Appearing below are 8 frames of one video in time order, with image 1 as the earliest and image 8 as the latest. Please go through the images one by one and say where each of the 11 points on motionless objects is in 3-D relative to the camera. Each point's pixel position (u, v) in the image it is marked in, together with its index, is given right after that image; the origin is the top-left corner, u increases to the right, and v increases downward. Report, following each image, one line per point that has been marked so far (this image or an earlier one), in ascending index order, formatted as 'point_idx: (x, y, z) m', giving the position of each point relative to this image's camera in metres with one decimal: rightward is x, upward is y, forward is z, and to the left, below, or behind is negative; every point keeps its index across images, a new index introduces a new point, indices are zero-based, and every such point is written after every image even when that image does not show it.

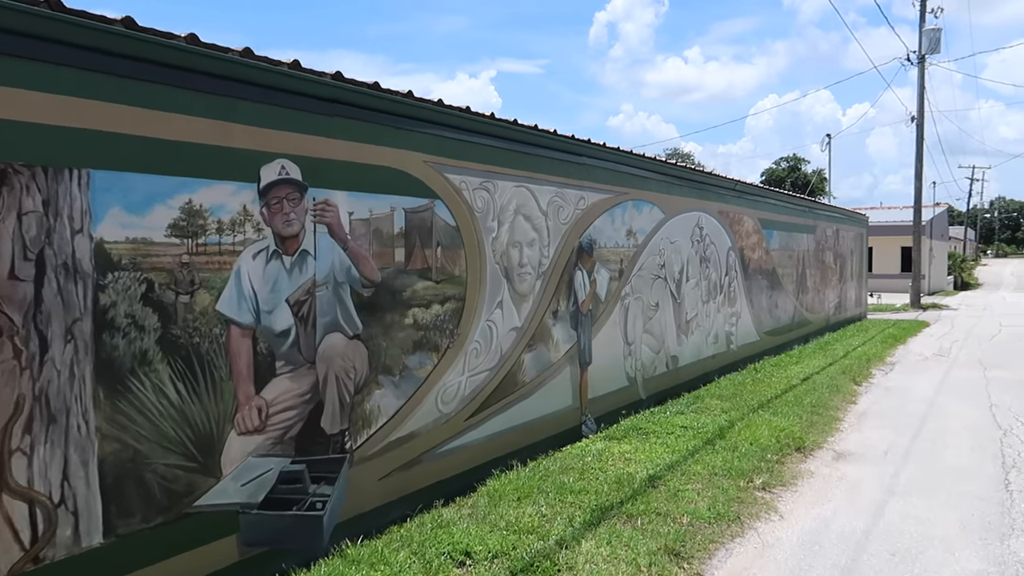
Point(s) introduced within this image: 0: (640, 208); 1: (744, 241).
0: (+1.3, +0.8, +8.0) m
1: (+3.4, +0.7, +11.1) m
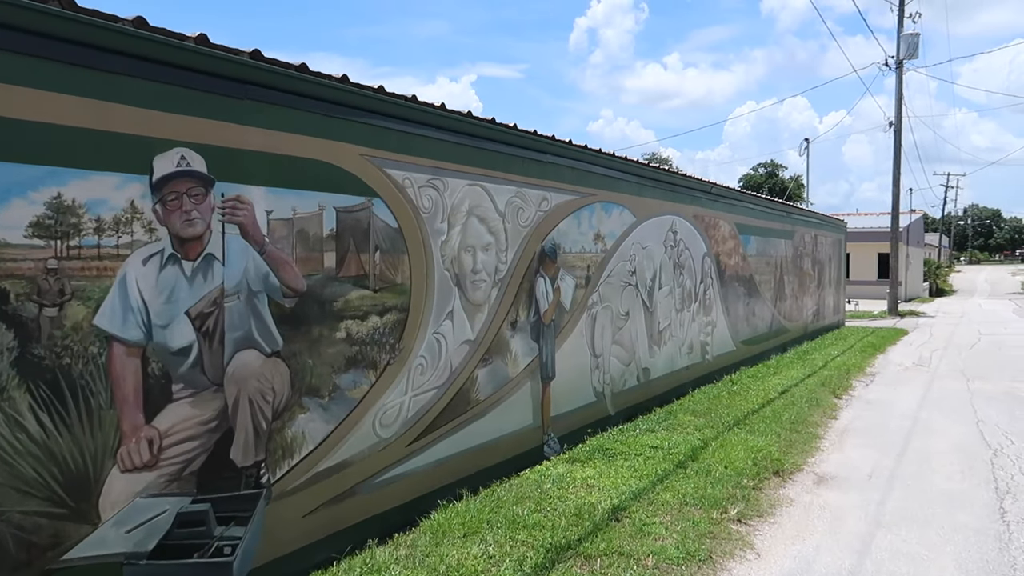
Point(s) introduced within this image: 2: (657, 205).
0: (+0.9, +0.8, +7.5) m
1: (+2.9, +0.6, +10.7) m
2: (+1.6, +0.9, +8.6) m
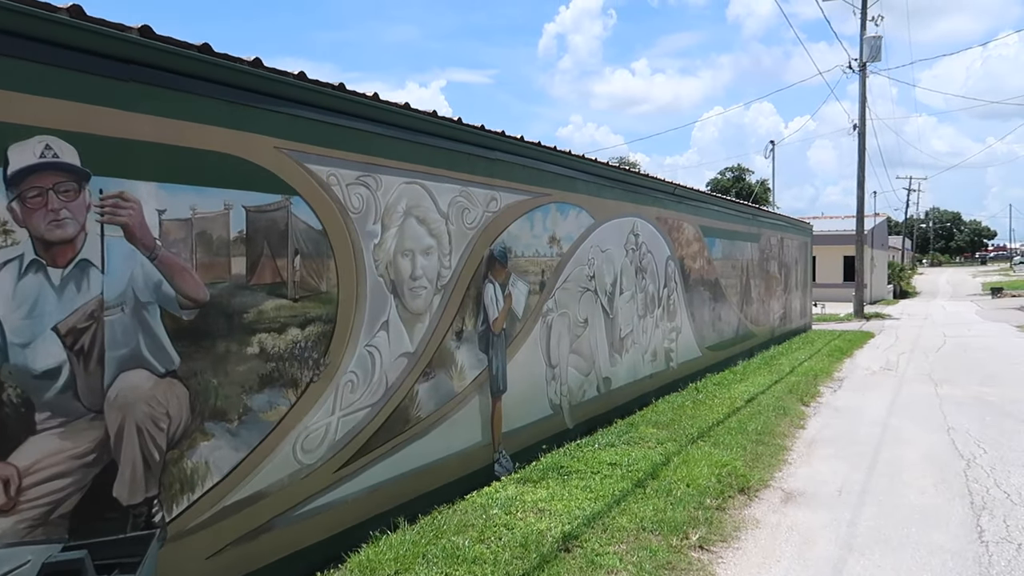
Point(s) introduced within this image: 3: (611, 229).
0: (+0.5, +0.7, +7.0) m
1: (+2.3, +0.5, +10.3) m
2: (+1.1, +0.9, +8.2) m
3: (+1.0, +0.6, +8.0) m
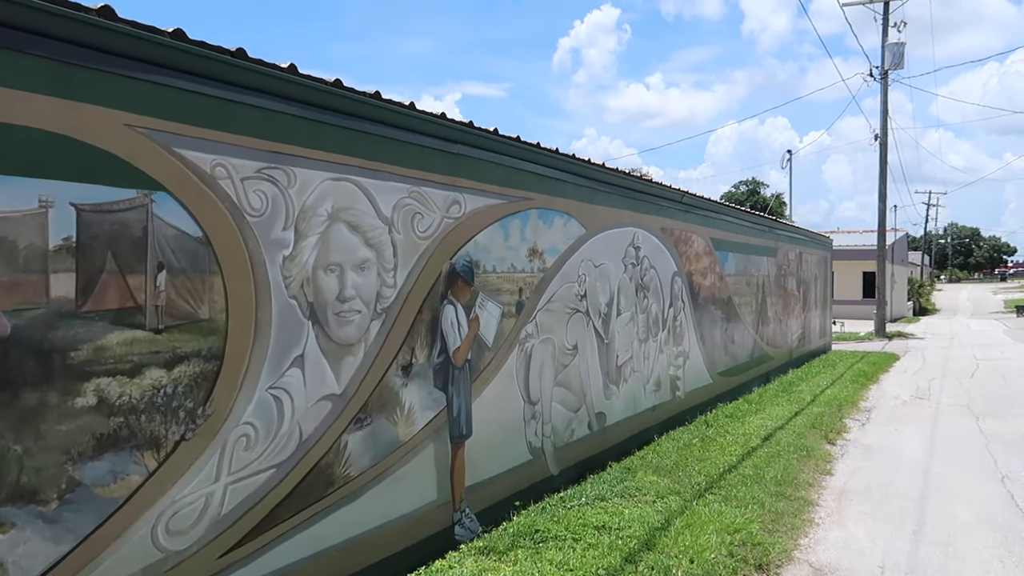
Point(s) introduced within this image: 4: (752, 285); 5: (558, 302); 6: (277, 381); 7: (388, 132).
0: (+0.3, +0.5, +6.0) m
1: (+2.2, +0.3, +9.2) m
2: (+0.9, +0.7, +7.1) m
3: (+0.9, +0.4, +6.9) m
4: (+3.7, 0.0, +11.7) m
5: (+0.4, -0.1, +6.1) m
6: (-1.1, -0.4, +3.6) m
7: (-0.7, +0.9, +4.3) m
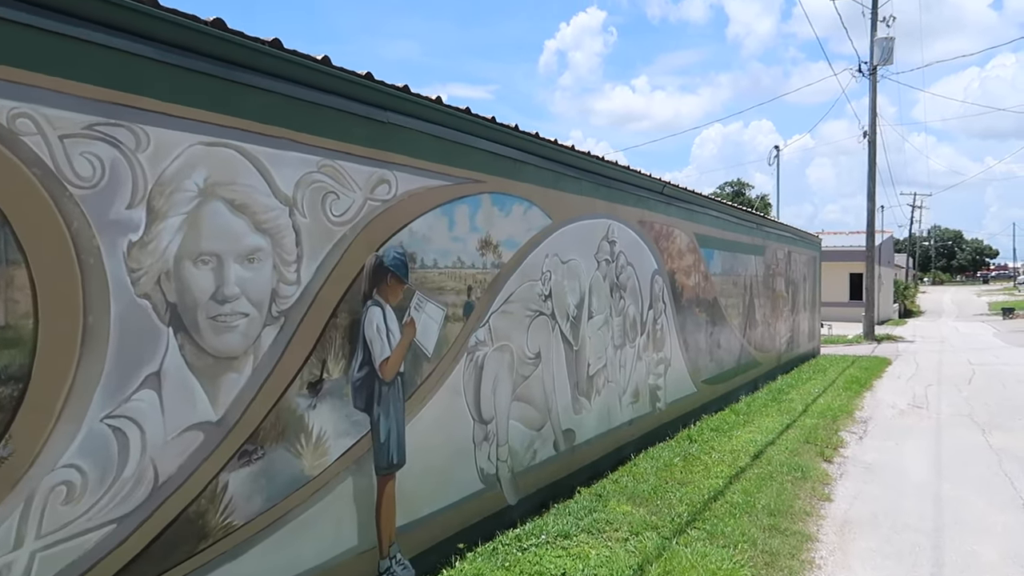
0: (0.0, +0.5, +5.1) m
1: (+1.8, +0.3, +8.4) m
2: (+0.6, +0.7, +6.3) m
3: (+0.5, +0.4, +6.1) m
4: (+3.2, 0.0, +10.9) m
5: (0.0, -0.1, +5.3) m
6: (-1.4, -0.4, +2.7) m
7: (-1.0, +0.9, +3.4) m
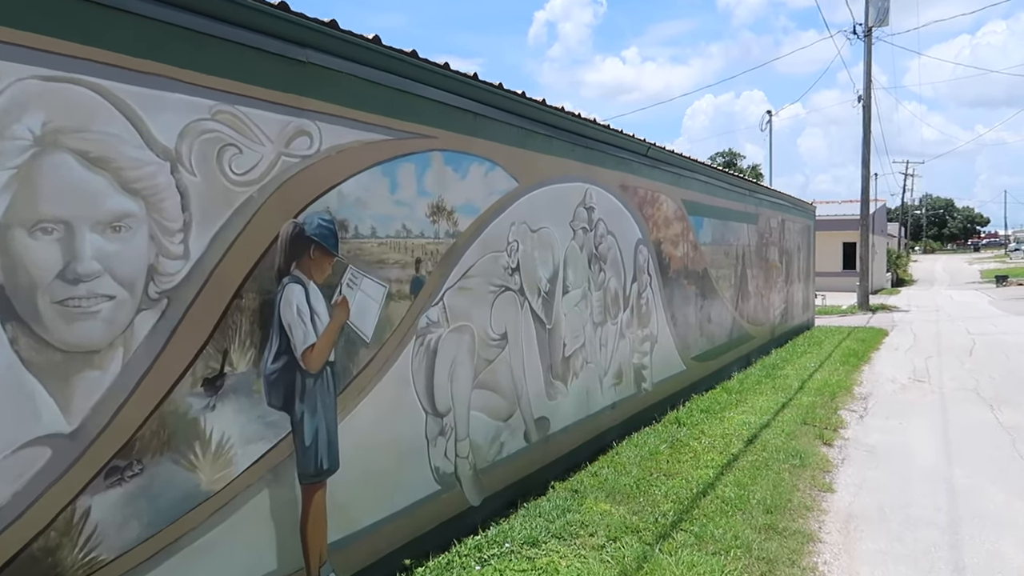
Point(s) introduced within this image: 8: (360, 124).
0: (-0.3, +0.7, +4.4) m
1: (+1.5, +0.6, +7.8) m
2: (+0.3, +0.9, +5.6) m
3: (+0.2, +0.6, +5.4) m
4: (+2.9, +0.4, +10.3) m
5: (-0.2, +0.1, +4.6) m
6: (-1.6, -0.4, +2.1) m
7: (-1.2, +1.0, +2.7) m
8: (-0.7, +0.8, +3.7) m
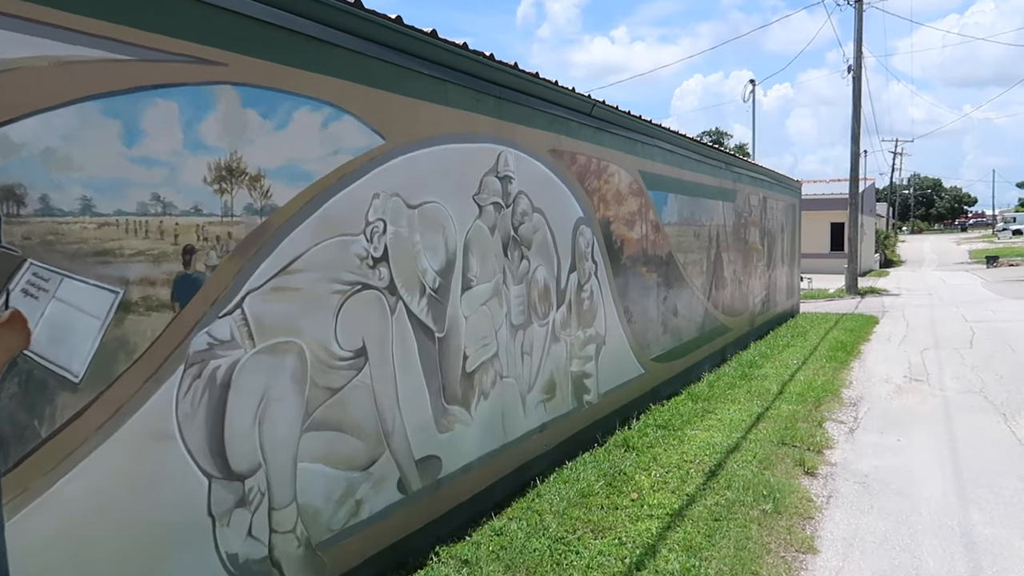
0: (-0.9, +0.7, +3.0) m
1: (+0.8, +0.7, +6.4) m
2: (-0.3, +0.9, +4.2) m
3: (-0.4, +0.7, +4.0) m
4: (+2.2, +0.6, +8.9) m
5: (-0.8, +0.1, +3.2) m
6: (-2.2, -0.4, +0.7) m
7: (-1.9, +0.9, +1.3) m
8: (-1.4, +0.8, +2.3) m
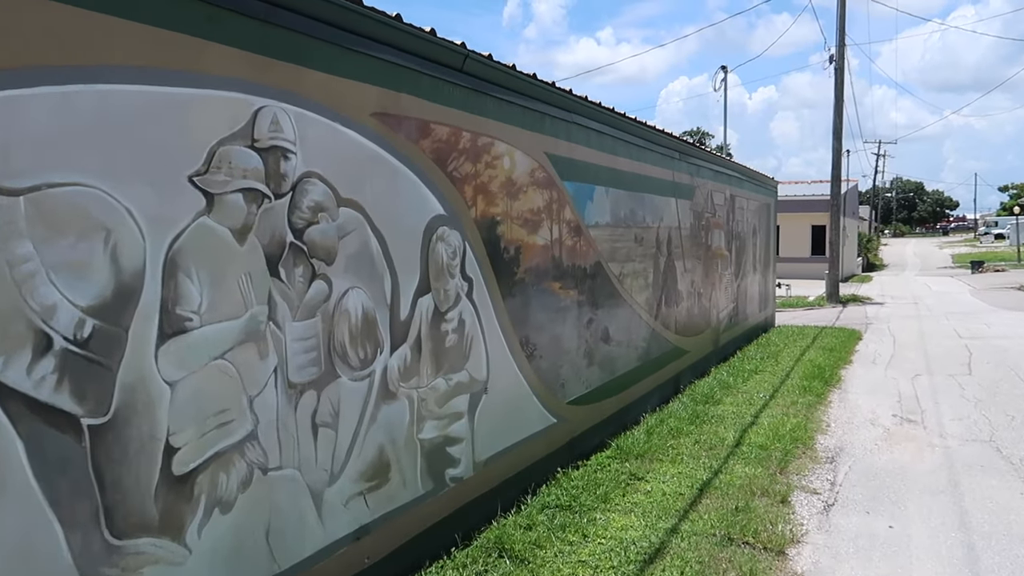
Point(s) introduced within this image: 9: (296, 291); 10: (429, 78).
0: (-1.8, +0.6, +1.3) m
1: (-0.1, +0.5, +4.6) m
2: (-1.2, +0.8, +2.4) m
3: (-1.3, +0.5, +2.3) m
4: (+1.3, +0.4, +7.2) m
5: (-1.7, -0.1, +1.5) m
6: (-3.0, -0.6, -1.1) m
7: (-2.7, +0.8, -0.5) m
8: (-2.2, +0.6, +0.5) m
9: (-0.9, 0.0, +3.1) m
10: (-0.4, +1.1, +3.9) m
